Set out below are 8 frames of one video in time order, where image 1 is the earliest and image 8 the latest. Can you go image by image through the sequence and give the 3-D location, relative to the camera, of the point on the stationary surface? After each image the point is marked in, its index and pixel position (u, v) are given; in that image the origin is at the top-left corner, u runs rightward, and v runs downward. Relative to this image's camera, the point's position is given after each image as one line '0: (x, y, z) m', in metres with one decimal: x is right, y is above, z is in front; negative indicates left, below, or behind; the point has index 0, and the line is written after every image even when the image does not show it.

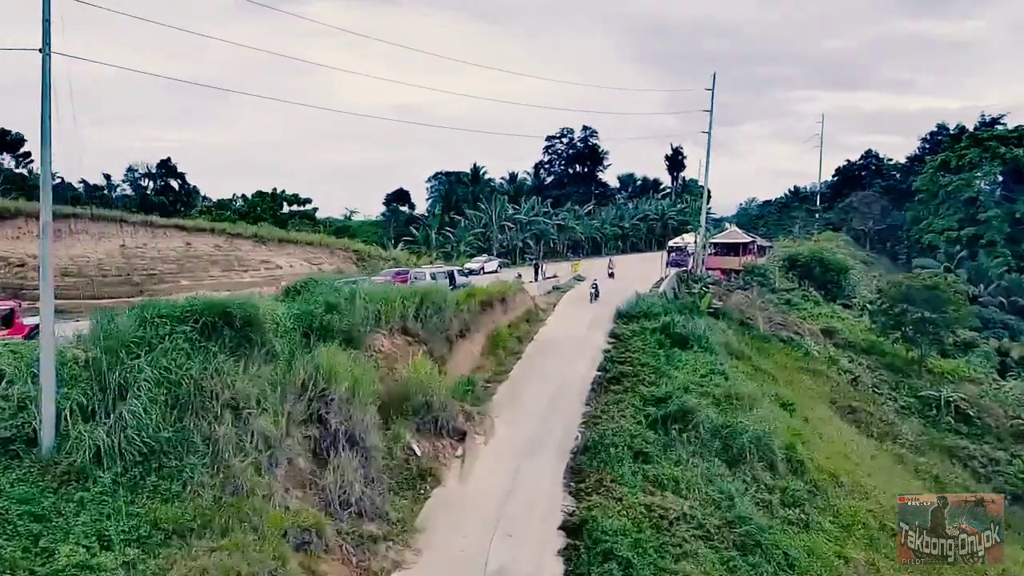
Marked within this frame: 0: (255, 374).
0: (-3.7, -1.3, +12.7) m
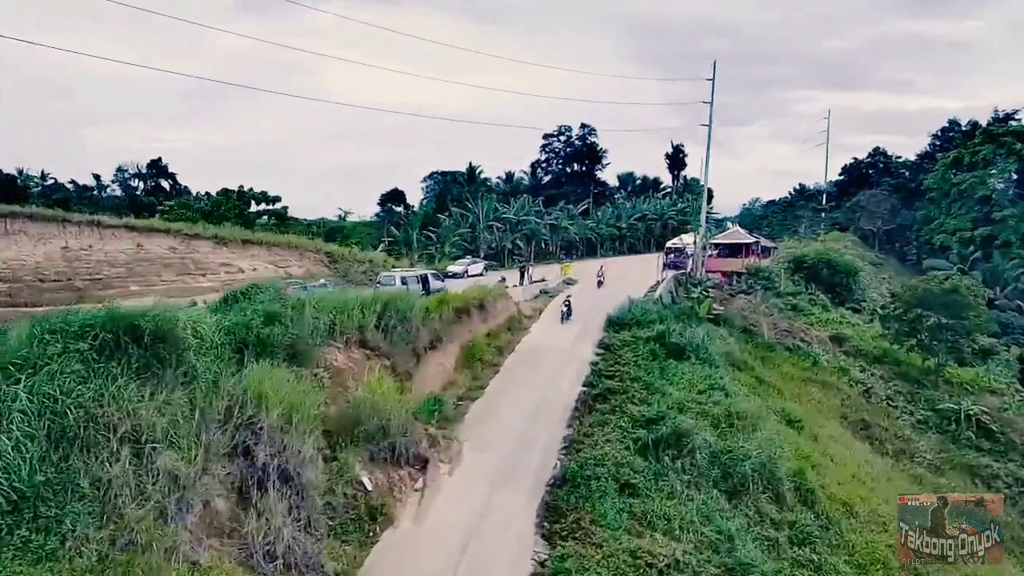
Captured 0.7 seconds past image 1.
0: (-4.2, -1.4, +10.7) m
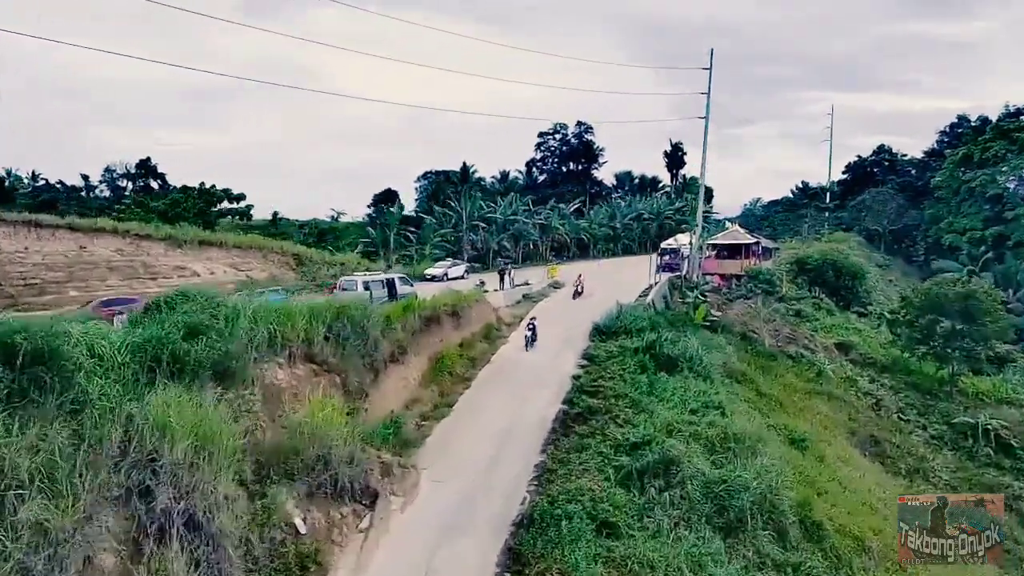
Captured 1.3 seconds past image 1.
0: (-4.7, -1.5, +8.8) m
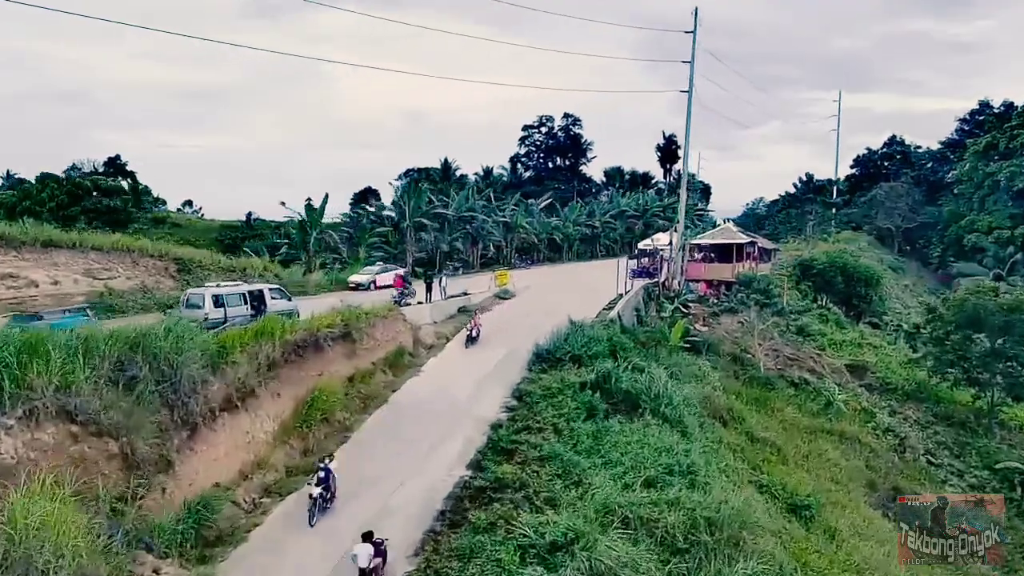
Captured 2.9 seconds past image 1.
0: (-6.2, -1.7, +4.3) m
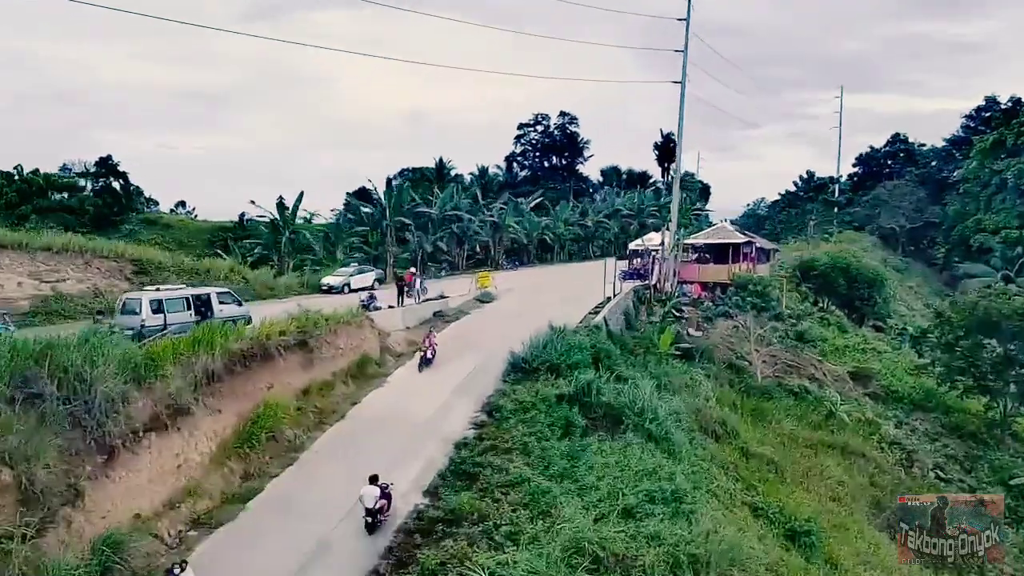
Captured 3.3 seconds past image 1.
0: (-6.7, -1.8, +3.1) m
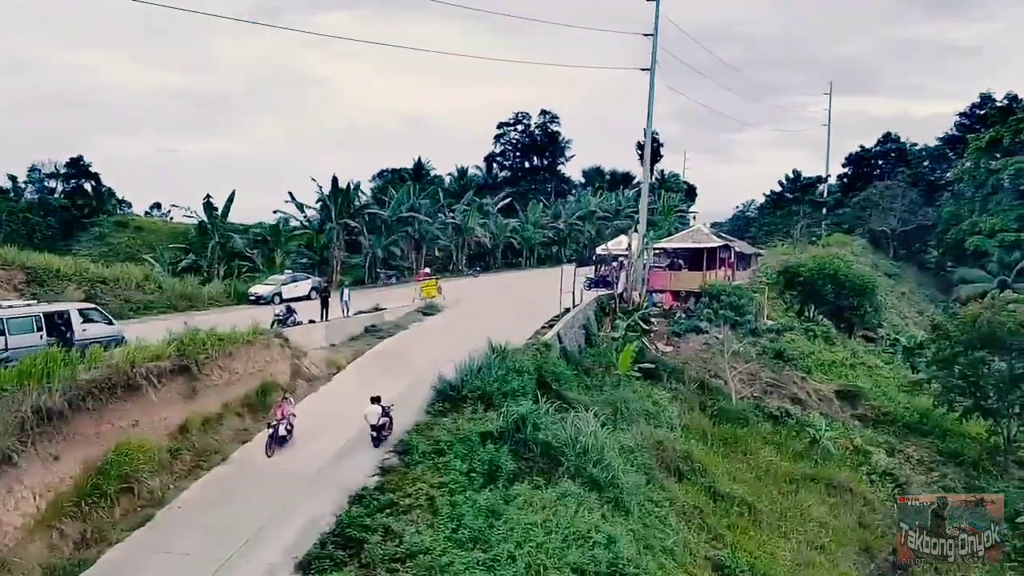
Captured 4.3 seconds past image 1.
0: (-7.6, -1.9, +1.0) m
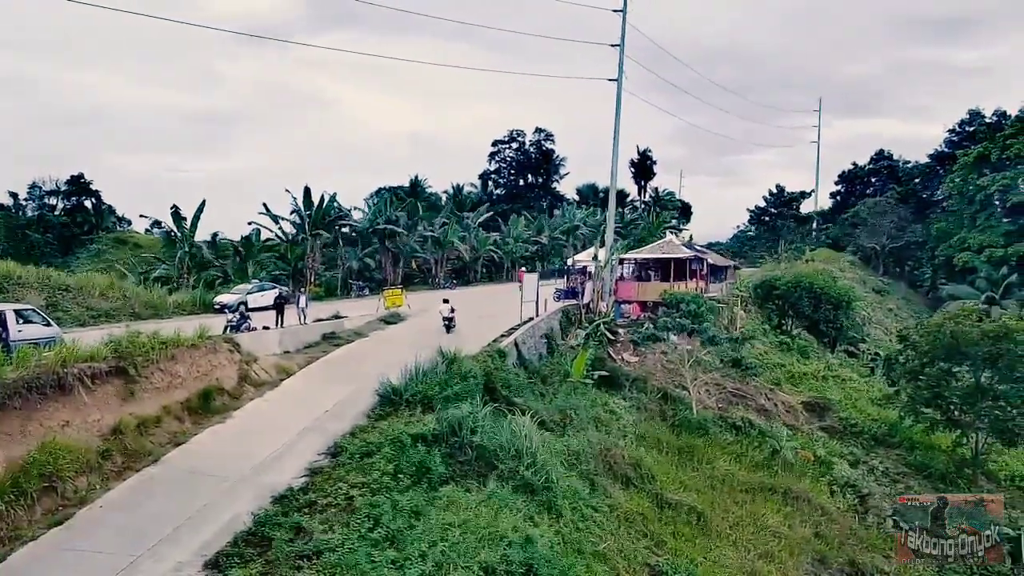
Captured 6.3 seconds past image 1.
0: (-8.4, -1.7, +0.9) m
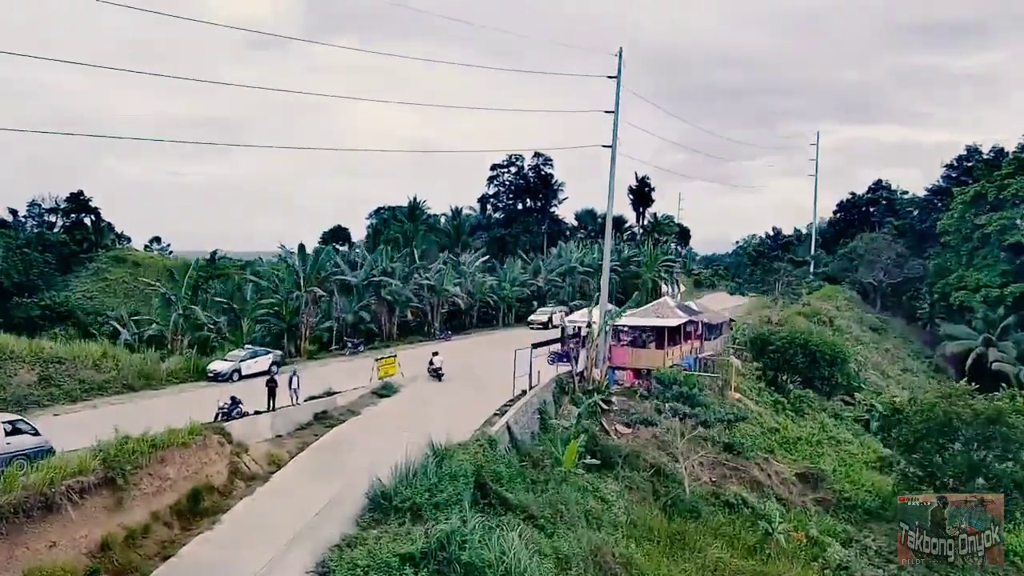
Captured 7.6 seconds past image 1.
0: (-8.6, -3.0, +0.9) m
